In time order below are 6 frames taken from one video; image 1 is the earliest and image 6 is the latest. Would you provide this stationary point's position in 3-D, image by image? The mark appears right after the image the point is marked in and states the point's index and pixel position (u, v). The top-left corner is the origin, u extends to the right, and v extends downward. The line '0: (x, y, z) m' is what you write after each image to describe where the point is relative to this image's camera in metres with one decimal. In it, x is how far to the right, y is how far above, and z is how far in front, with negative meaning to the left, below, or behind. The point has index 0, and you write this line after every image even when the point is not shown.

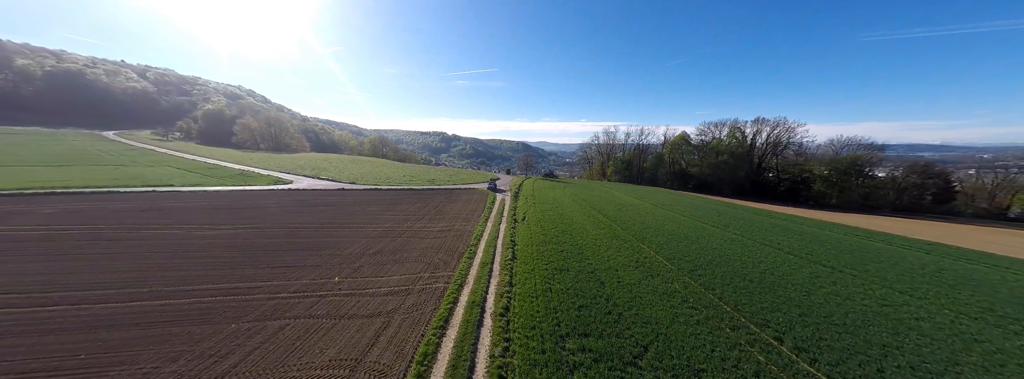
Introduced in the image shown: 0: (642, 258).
0: (+8.5, -4.5, +16.7) m
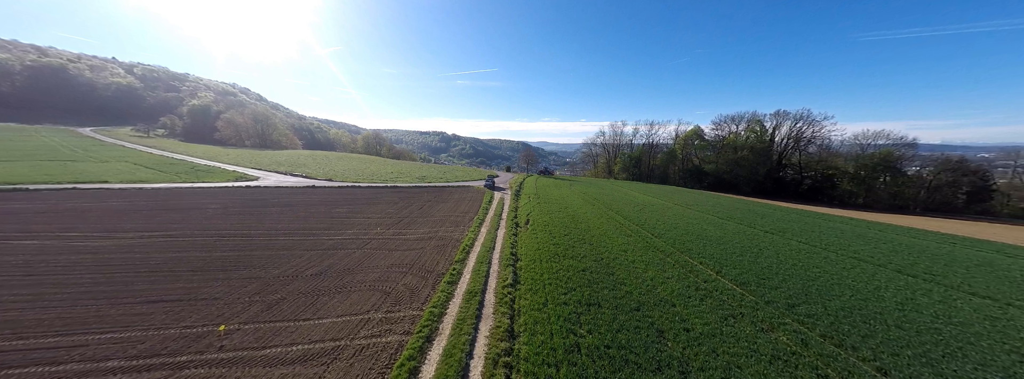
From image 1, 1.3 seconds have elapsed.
0: (+8.6, -4.2, +11.5) m
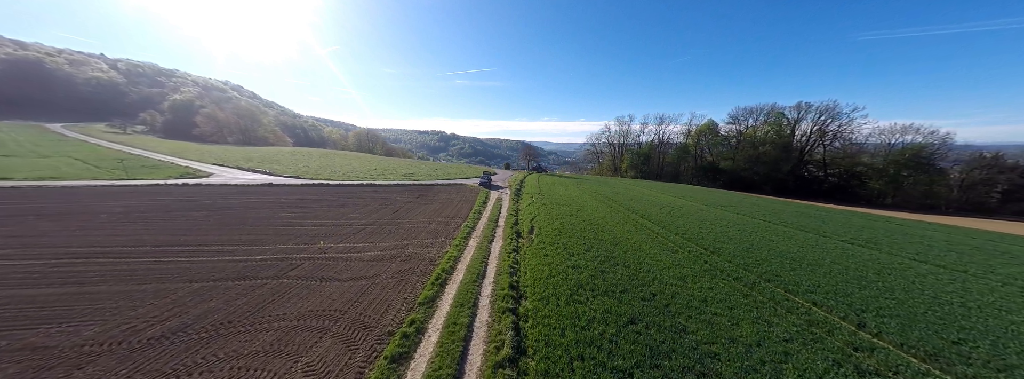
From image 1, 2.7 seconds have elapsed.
0: (+8.6, -4.0, +6.4) m
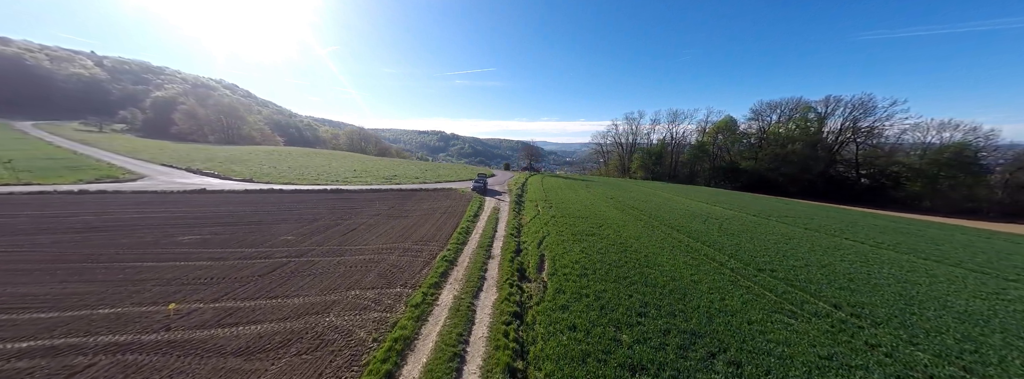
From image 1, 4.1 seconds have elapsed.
0: (+8.6, -4.6, +1.0) m
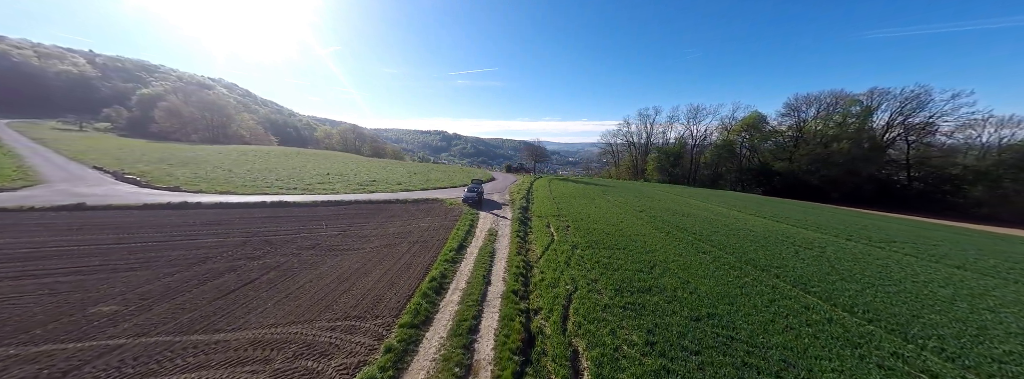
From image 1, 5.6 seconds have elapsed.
0: (+8.6, -5.4, -4.9) m
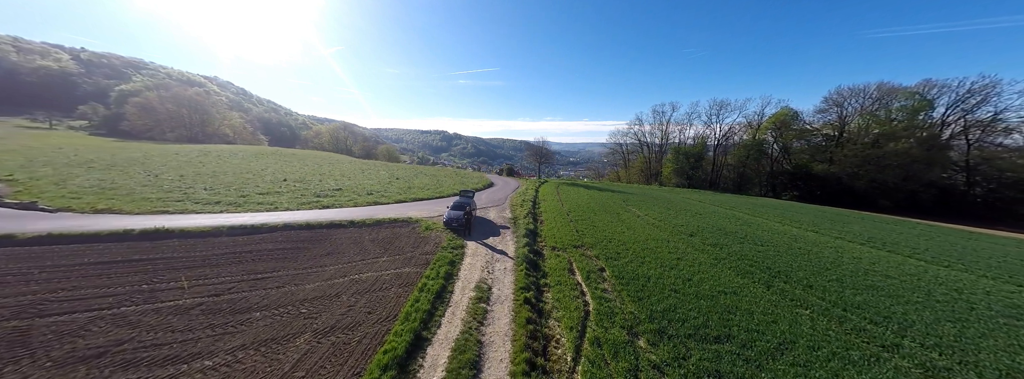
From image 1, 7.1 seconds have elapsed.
0: (+8.6, -6.4, -10.8) m
